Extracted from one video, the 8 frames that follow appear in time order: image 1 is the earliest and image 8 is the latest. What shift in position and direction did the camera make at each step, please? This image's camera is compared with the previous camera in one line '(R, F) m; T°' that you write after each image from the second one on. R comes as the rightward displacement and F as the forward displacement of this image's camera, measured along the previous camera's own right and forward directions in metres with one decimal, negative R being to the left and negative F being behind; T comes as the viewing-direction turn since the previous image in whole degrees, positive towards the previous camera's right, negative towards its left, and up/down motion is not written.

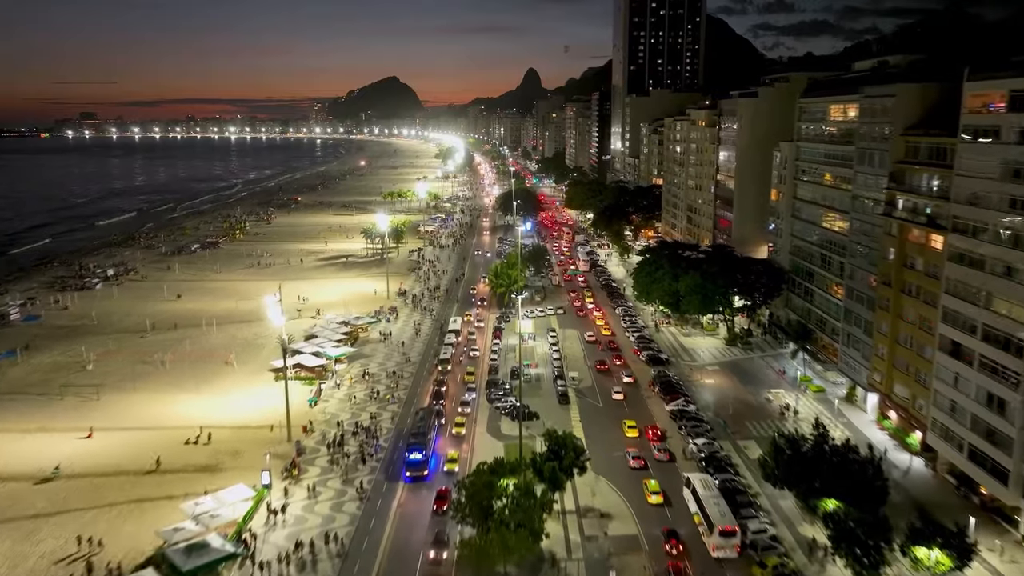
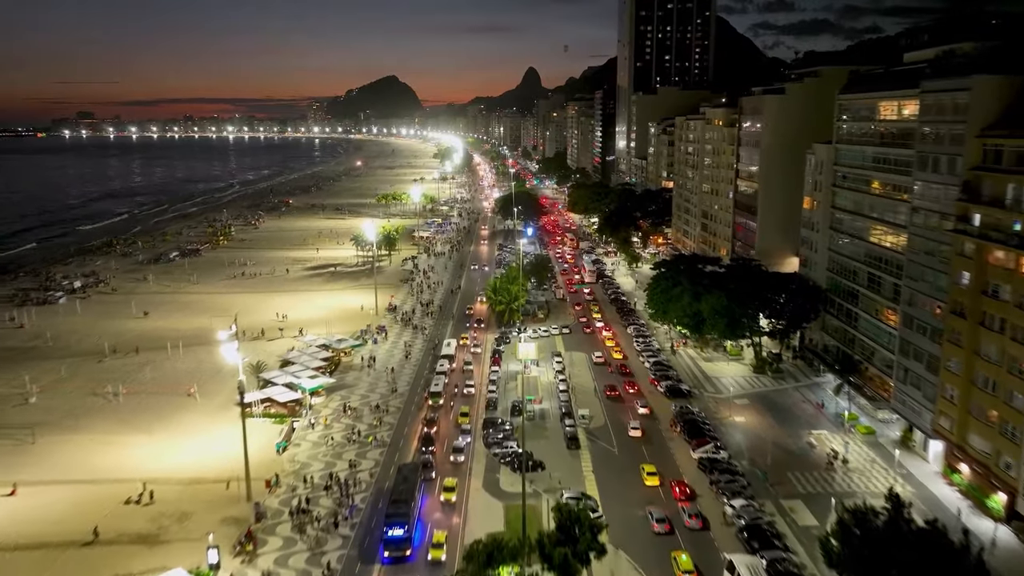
(-0.1, +8.2) m; 0°
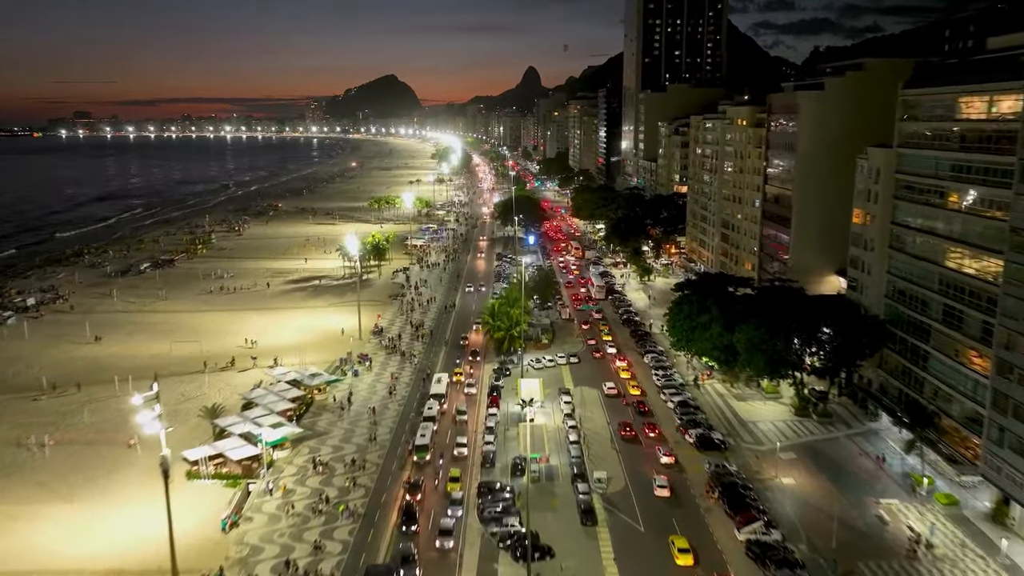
(-0.1, +9.6) m; 0°
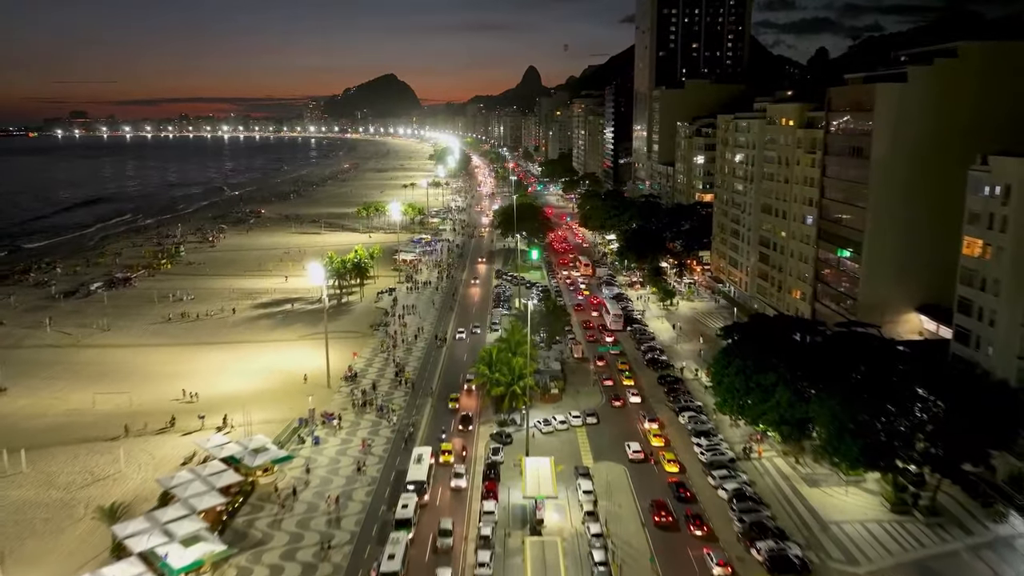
(-0.1, +13.8) m; 0°
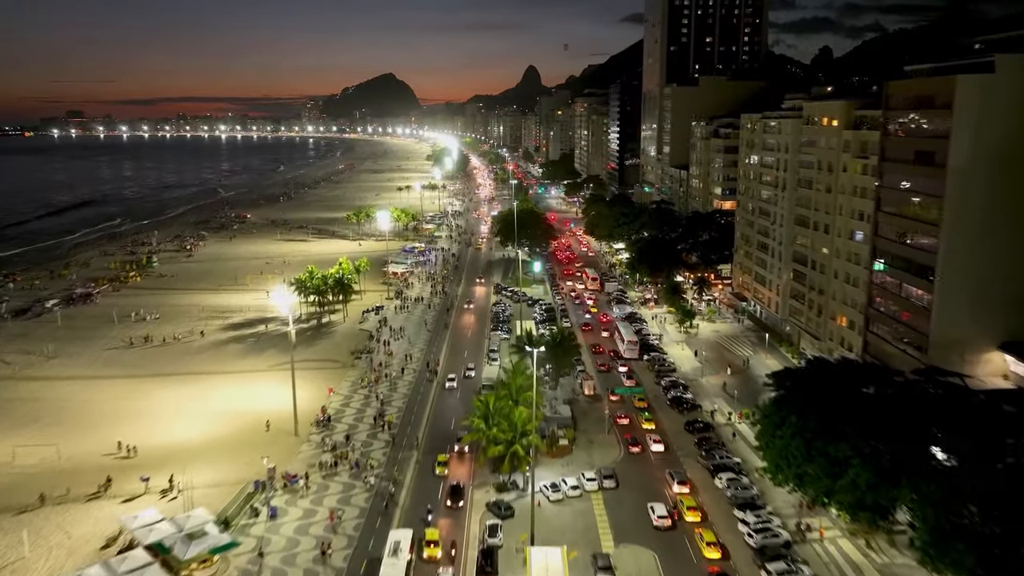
(-0.1, +9.6) m; 0°
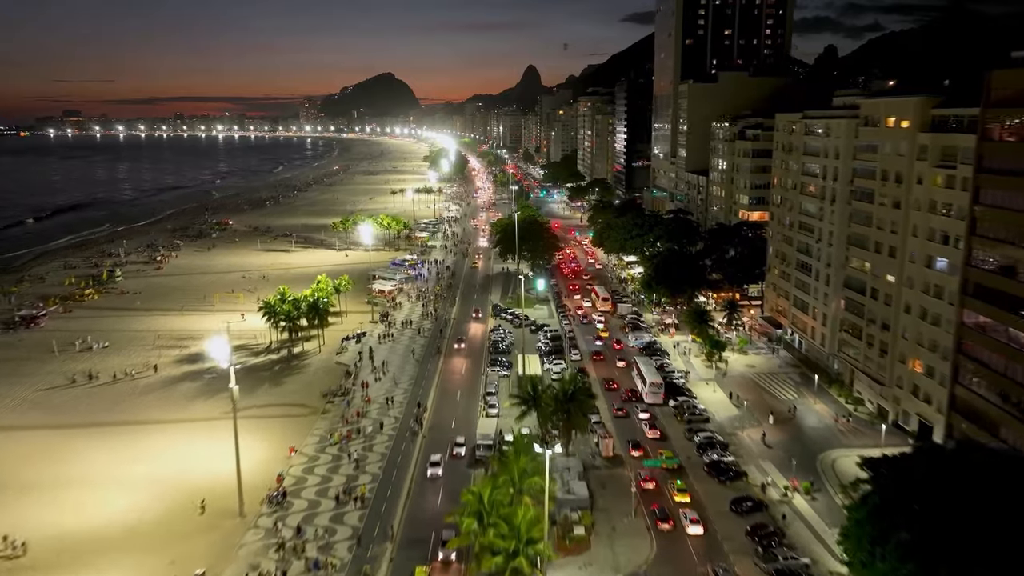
(-0.1, +11.0) m; 0°
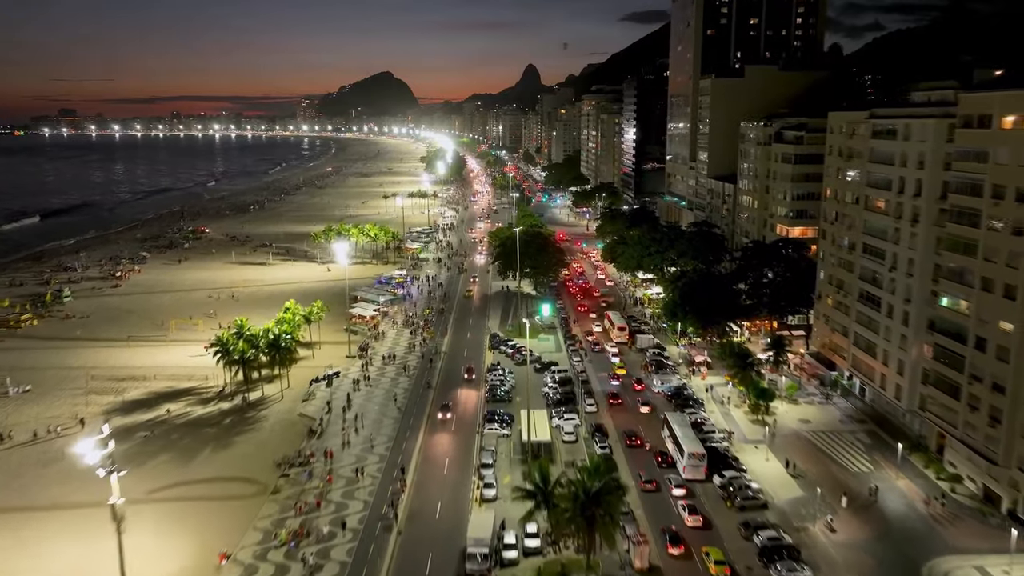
(-0.2, +12.4) m; 0°
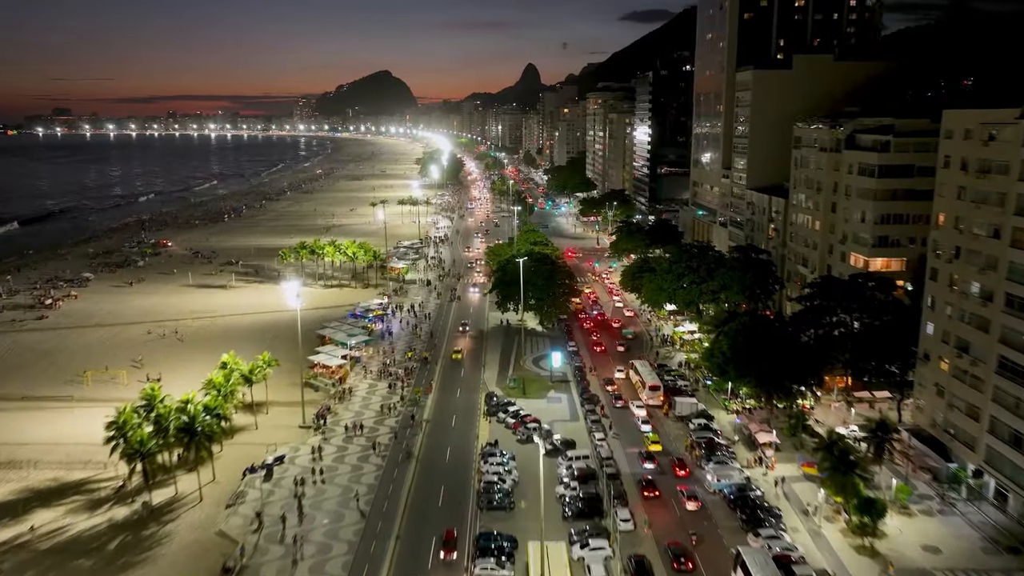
(-0.2, +16.4) m; 0°
